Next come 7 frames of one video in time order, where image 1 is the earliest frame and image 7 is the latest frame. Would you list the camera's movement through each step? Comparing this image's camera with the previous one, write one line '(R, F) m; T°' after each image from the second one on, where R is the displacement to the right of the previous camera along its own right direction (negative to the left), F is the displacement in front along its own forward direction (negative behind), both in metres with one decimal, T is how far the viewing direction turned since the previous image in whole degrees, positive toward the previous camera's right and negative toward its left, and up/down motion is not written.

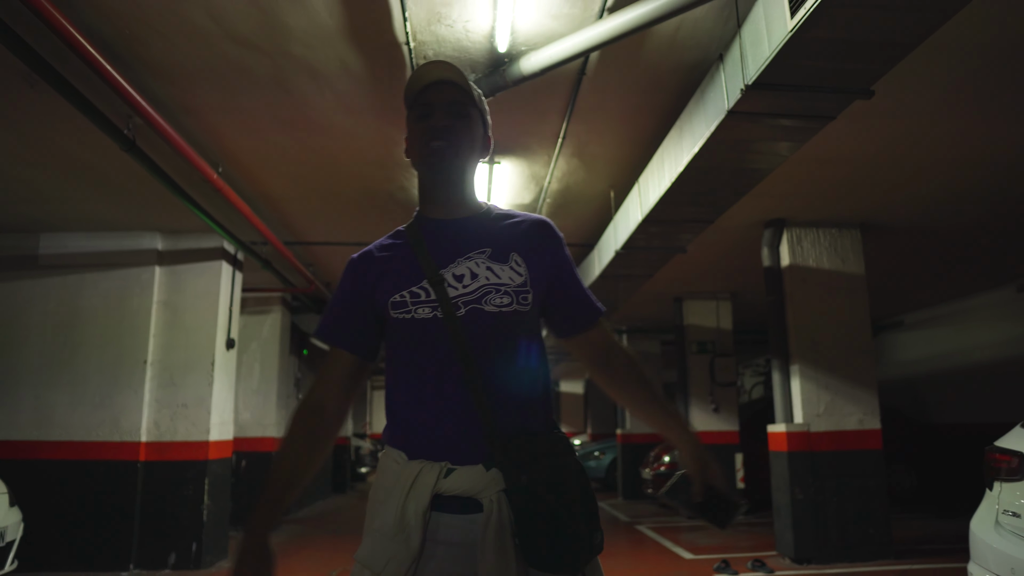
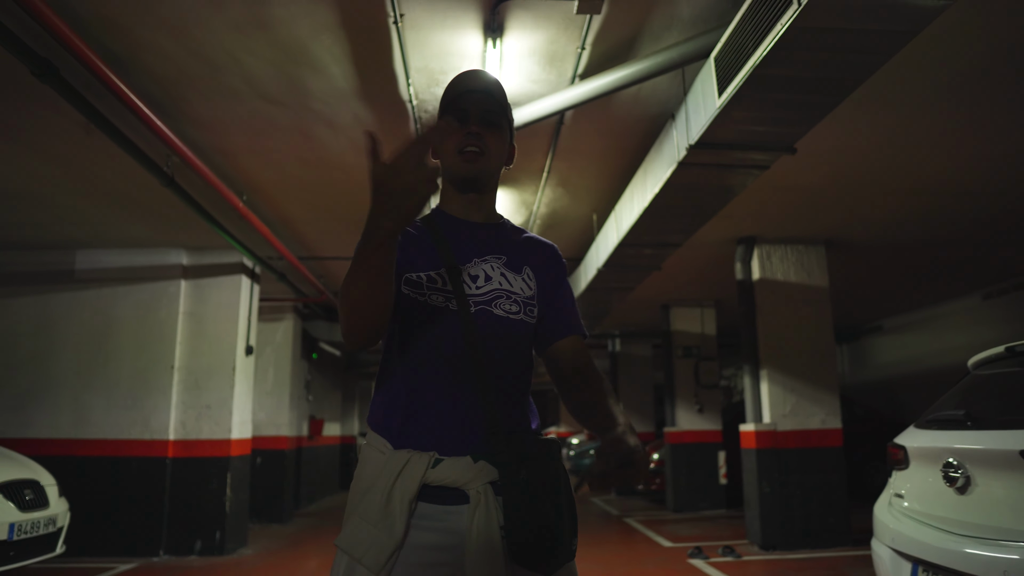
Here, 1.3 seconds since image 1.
(+0.1, -0.6) m; 0°
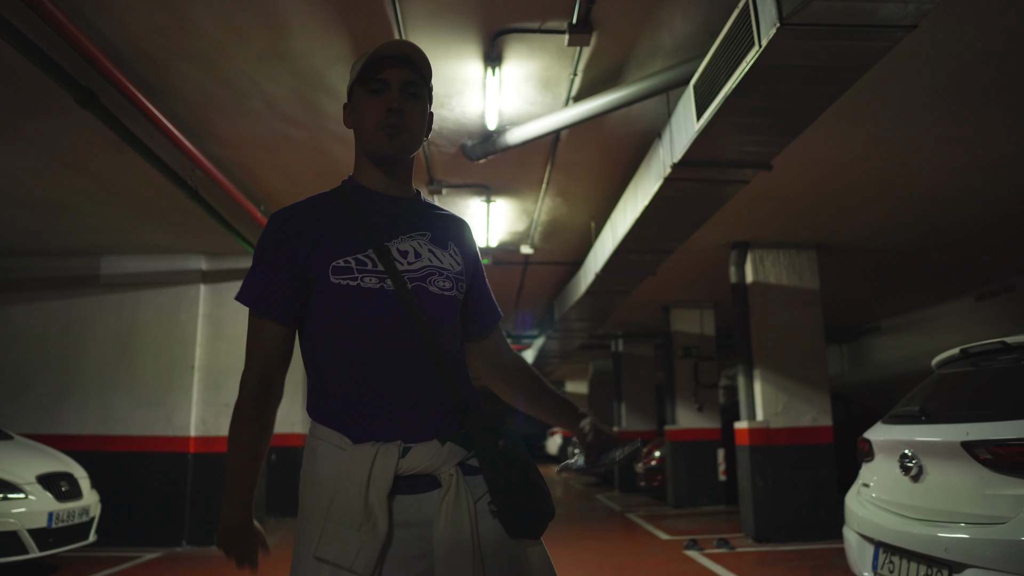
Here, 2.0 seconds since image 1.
(+0.1, -0.3) m; -1°
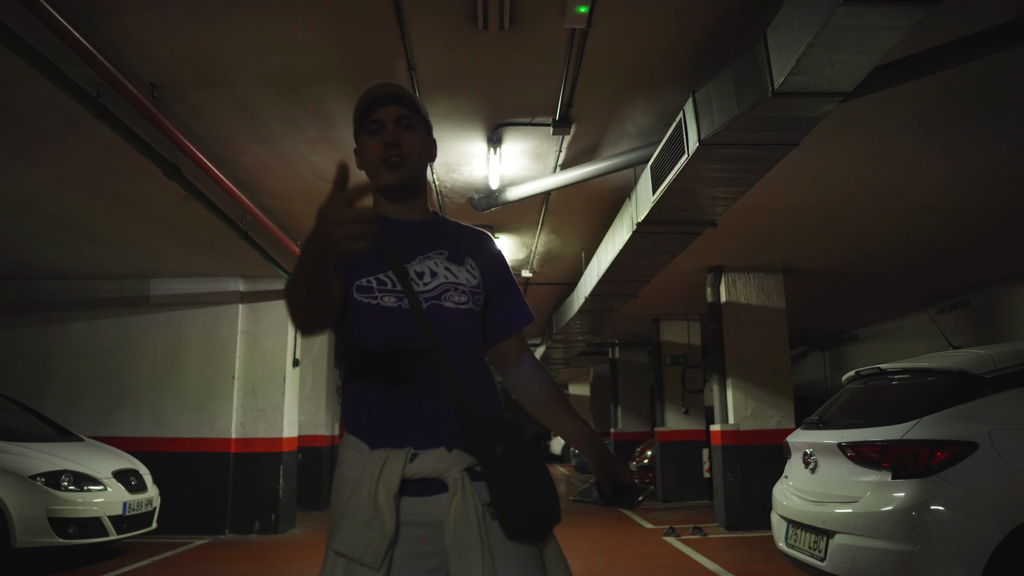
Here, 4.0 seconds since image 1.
(+0.1, -1.0) m; 0°
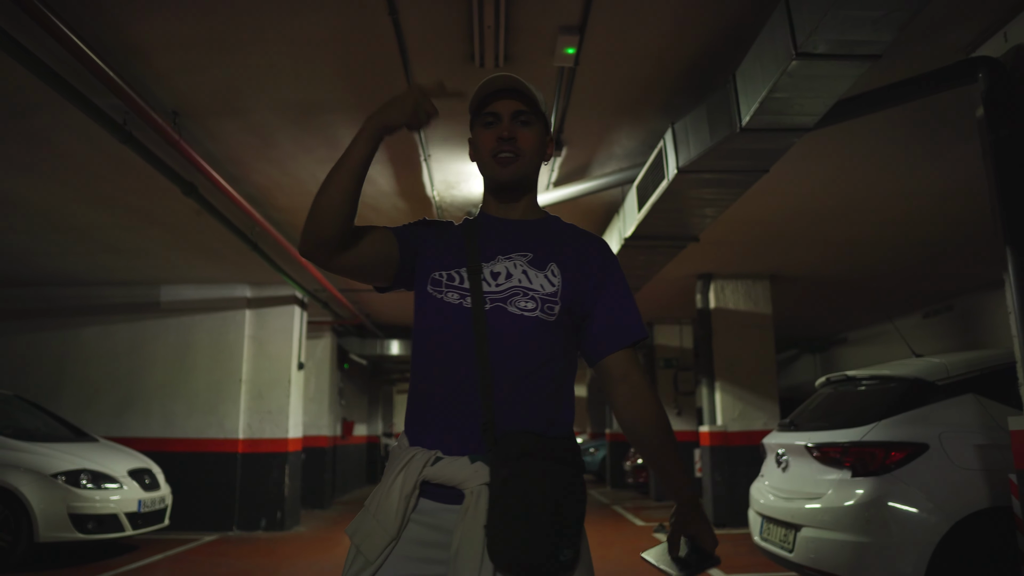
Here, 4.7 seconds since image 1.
(0.0, -0.3) m; 0°
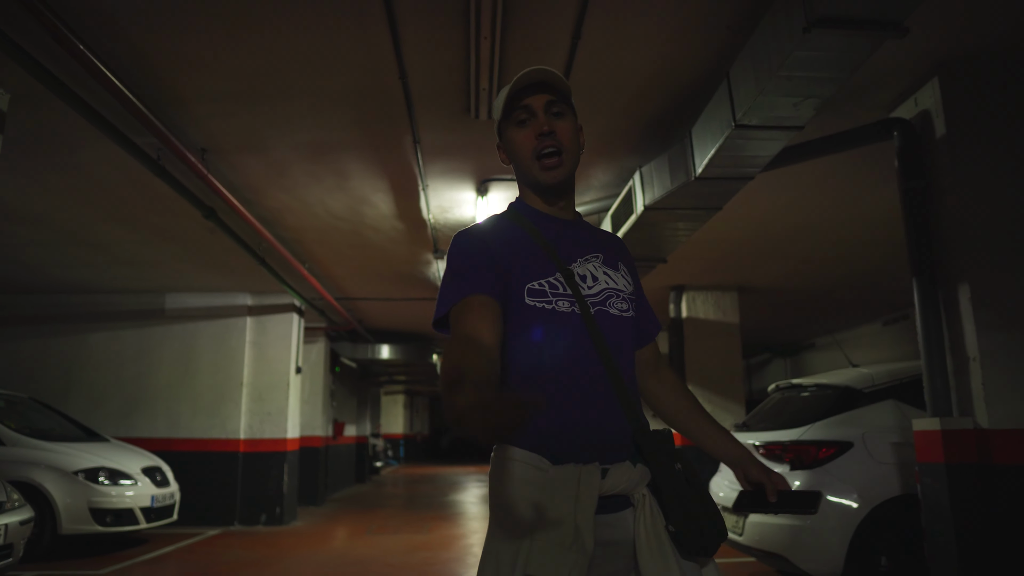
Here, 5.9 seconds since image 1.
(0.0, -0.6) m; +1°
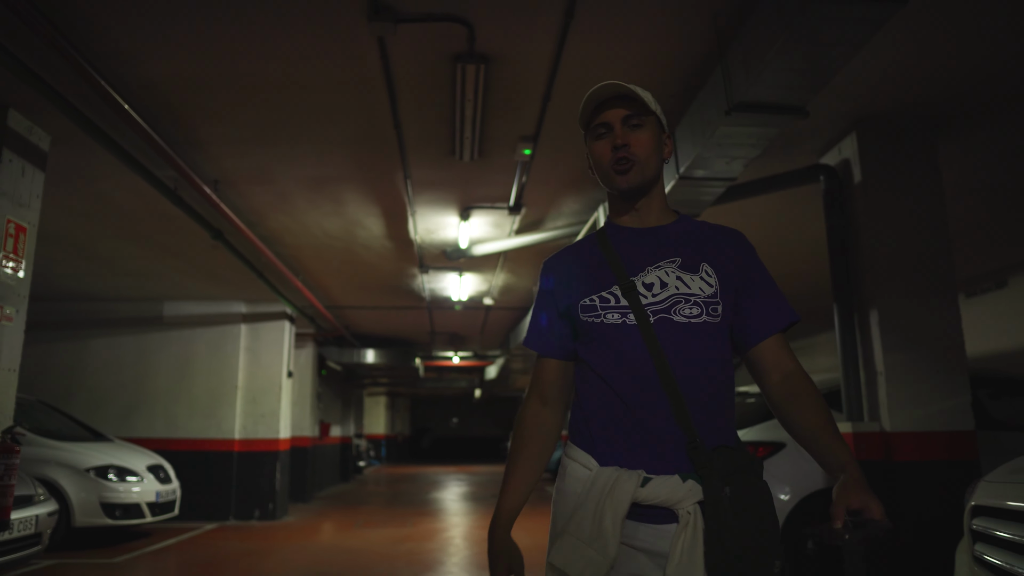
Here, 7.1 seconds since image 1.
(0.0, -0.7) m; +2°
